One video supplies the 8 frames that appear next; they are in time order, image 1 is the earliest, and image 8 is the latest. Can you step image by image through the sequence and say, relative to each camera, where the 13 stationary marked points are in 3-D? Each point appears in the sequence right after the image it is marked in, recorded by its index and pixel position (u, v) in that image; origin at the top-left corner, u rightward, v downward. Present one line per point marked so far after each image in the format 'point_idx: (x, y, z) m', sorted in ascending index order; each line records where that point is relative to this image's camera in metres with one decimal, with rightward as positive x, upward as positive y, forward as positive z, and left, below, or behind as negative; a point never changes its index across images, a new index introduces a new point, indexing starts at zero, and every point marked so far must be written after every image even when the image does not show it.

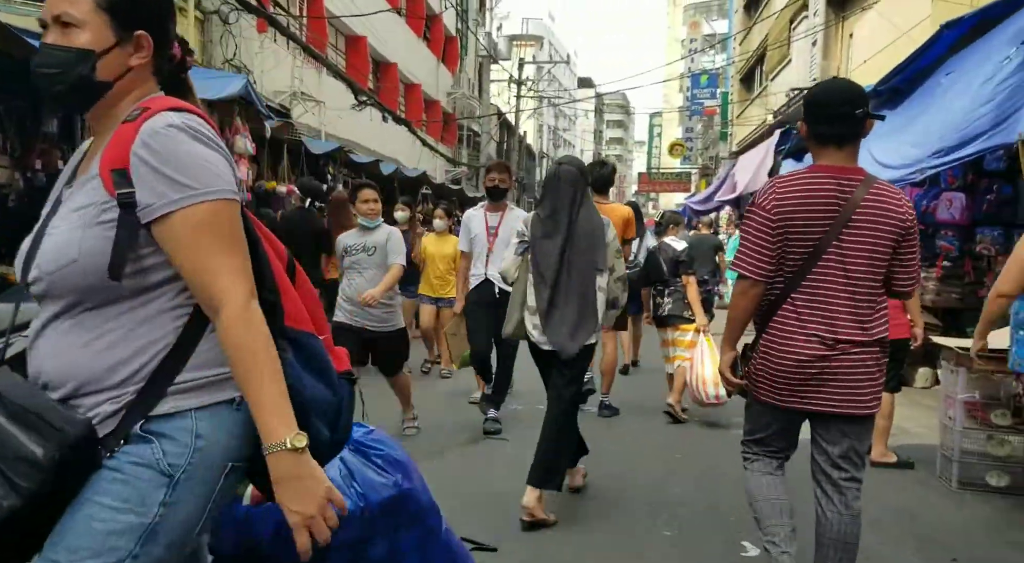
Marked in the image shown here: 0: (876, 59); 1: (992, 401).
0: (+6.5, +3.9, +16.6) m
1: (+2.4, -0.6, +4.6) m
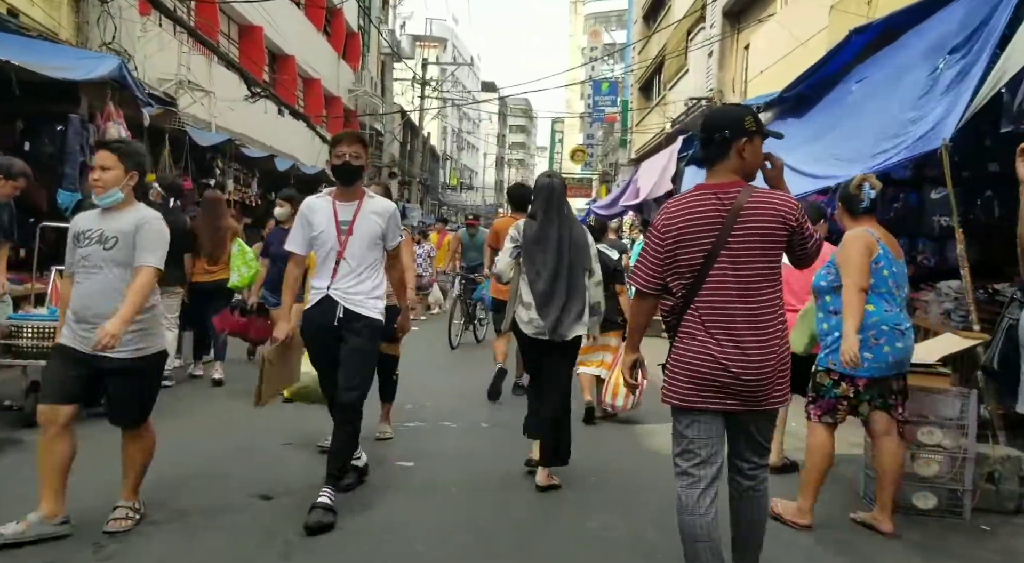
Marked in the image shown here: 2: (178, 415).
0: (+4.8, +3.8, +16.8) m
1: (+2.0, -0.7, +4.4) m
2: (-2.3, -0.9, +6.4) m
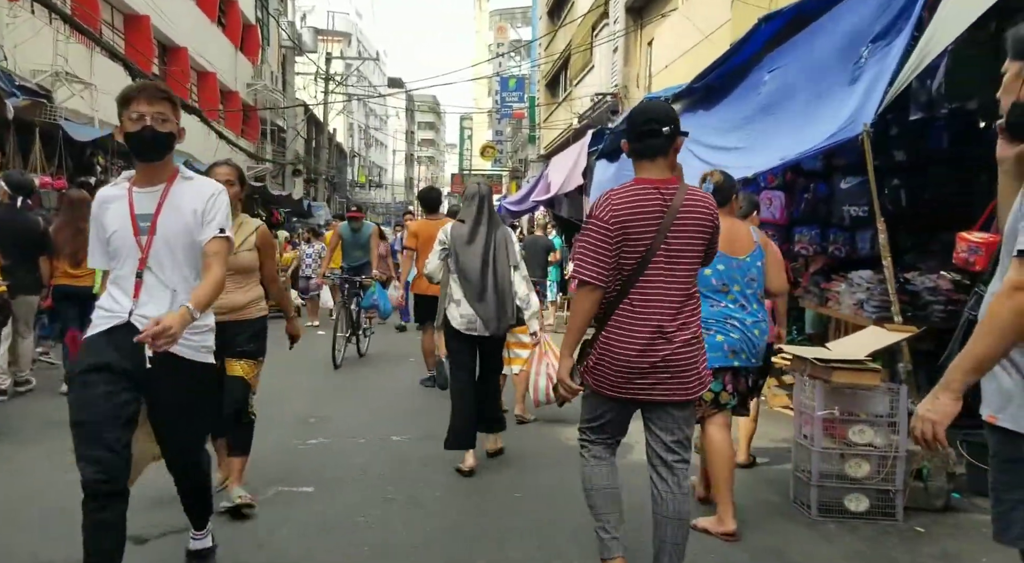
0: (+3.1, +4.0, +16.8) m
1: (+1.6, -0.6, +4.2) m
2: (-2.9, -1.0, +5.8) m
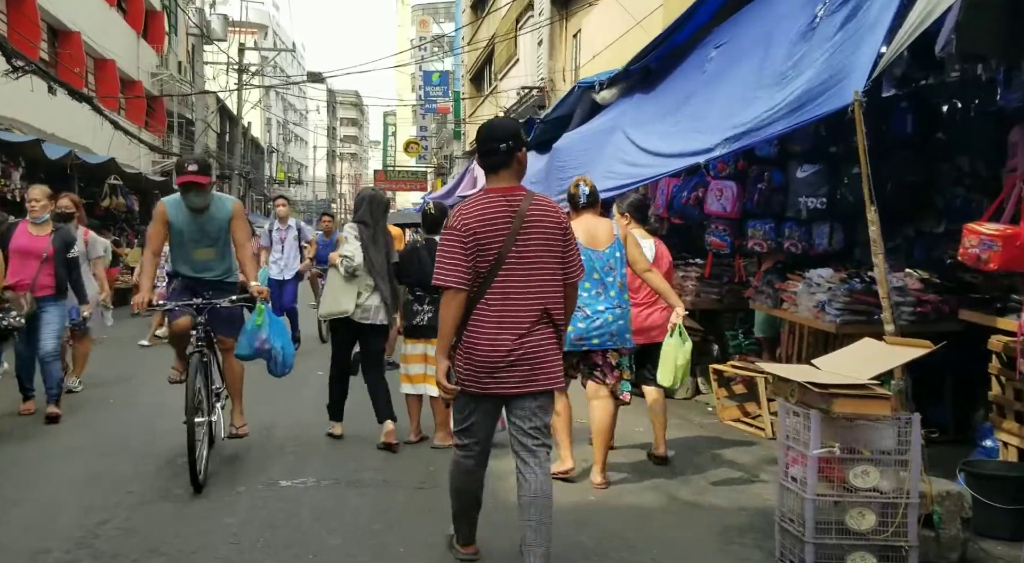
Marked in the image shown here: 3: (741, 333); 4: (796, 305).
0: (+1.7, +4.0, +16.0) m
1: (+1.3, -0.6, +3.4) m
2: (-3.3, -1.0, +4.6) m
3: (+2.0, -0.5, +8.1) m
4: (+2.1, -0.2, +6.6) m
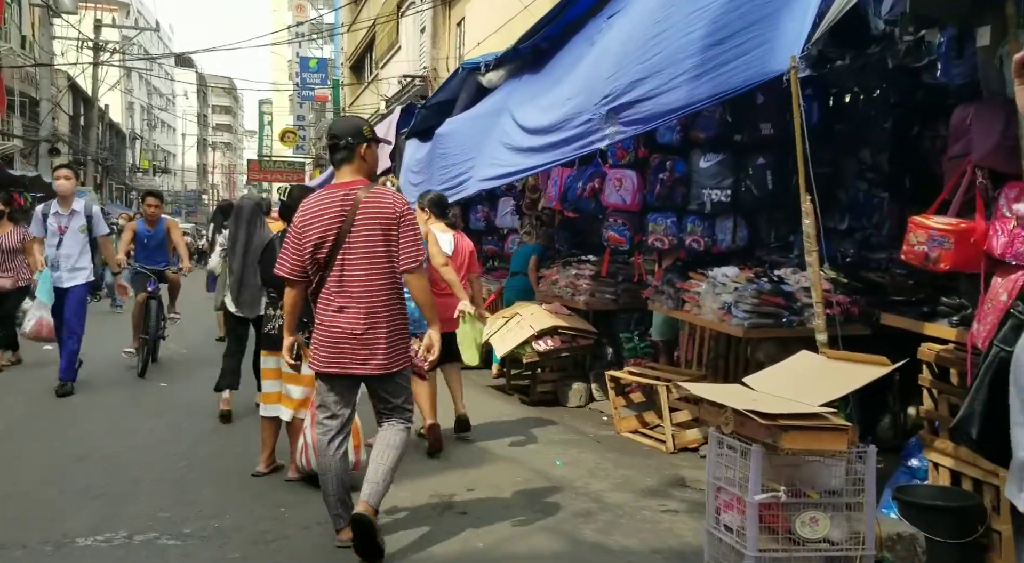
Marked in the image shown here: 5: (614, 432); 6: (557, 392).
0: (-0.3, +4.0, +15.3) m
1: (+0.9, -0.7, +2.8) m
2: (-3.8, -1.0, +3.4) m
3: (+1.0, -0.4, +7.5) m
4: (+1.2, -0.2, +6.1) m
5: (+0.7, -1.1, +6.6) m
6: (+0.4, -0.9, +7.5) m
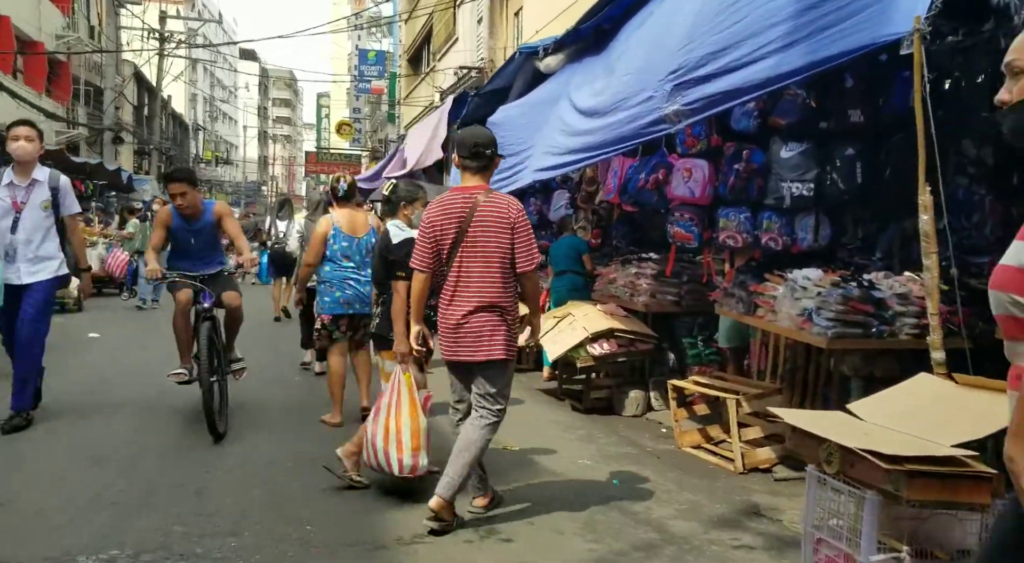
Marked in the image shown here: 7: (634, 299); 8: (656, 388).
0: (+0.7, +4.1, +14.7) m
1: (+1.0, -0.7, +2.2) m
2: (-3.7, -1.0, +3.1) m
3: (+1.4, -0.4, +6.9) m
4: (+1.6, -0.2, +5.5) m
5: (+1.1, -1.1, +6.0) m
6: (+0.8, -0.9, +7.0) m
7: (+0.9, -0.1, +7.0) m
8: (+1.1, -0.8, +7.0) m
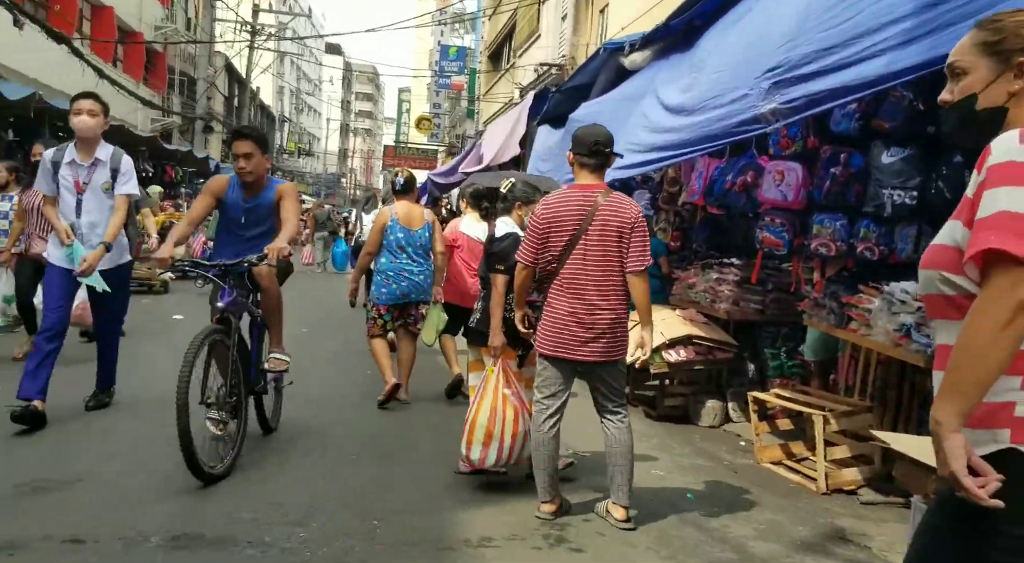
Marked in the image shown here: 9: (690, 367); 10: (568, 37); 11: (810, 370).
0: (+2.0, +4.0, +14.5) m
1: (+1.2, -0.7, +1.9) m
2: (-3.4, -0.8, +3.2) m
3: (+2.0, -0.5, +6.6) m
4: (+2.0, -0.3, +5.2) m
5: (+1.5, -1.1, +5.8) m
6: (+1.3, -0.9, +6.7) m
7: (+1.5, -0.2, +6.8) m
8: (+1.6, -0.9, +6.7) m
9: (+1.3, -0.6, +6.6) m
10: (+1.1, +5.1, +18.8) m
11: (+2.0, -0.6, +6.2) m
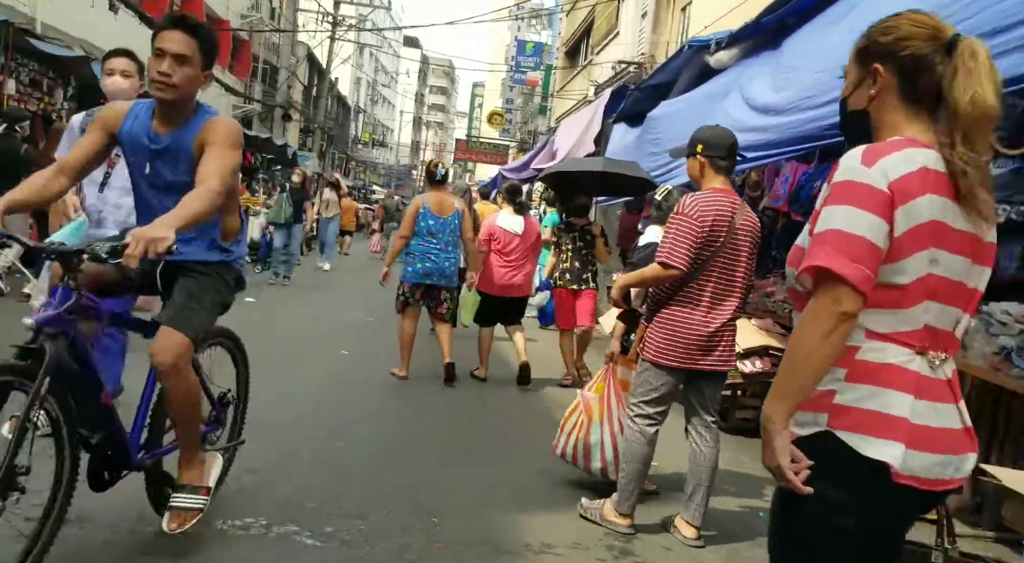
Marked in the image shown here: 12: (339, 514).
0: (+3.3, +4.0, +14.1) m
1: (+1.3, -0.8, +1.7) m
2: (-3.2, -0.6, +3.3) m
3: (+2.4, -0.6, +6.3) m
4: (+2.4, -0.4, +4.9) m
5: (+1.9, -1.2, +5.5) m
6: (+1.8, -1.0, +6.5) m
7: (+2.0, -0.2, +6.5) m
8: (+2.1, -0.9, +6.4) m
9: (+1.8, -0.7, +6.3) m
10: (+2.7, +5.0, +18.5) m
11: (+2.5, -0.7, +5.9) m
12: (-0.8, -1.0, +4.0) m
